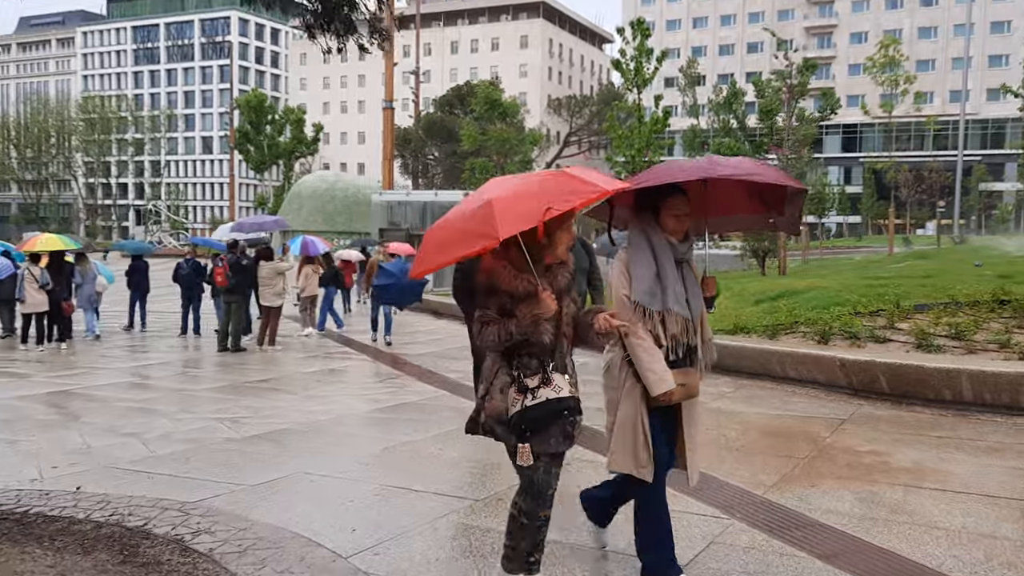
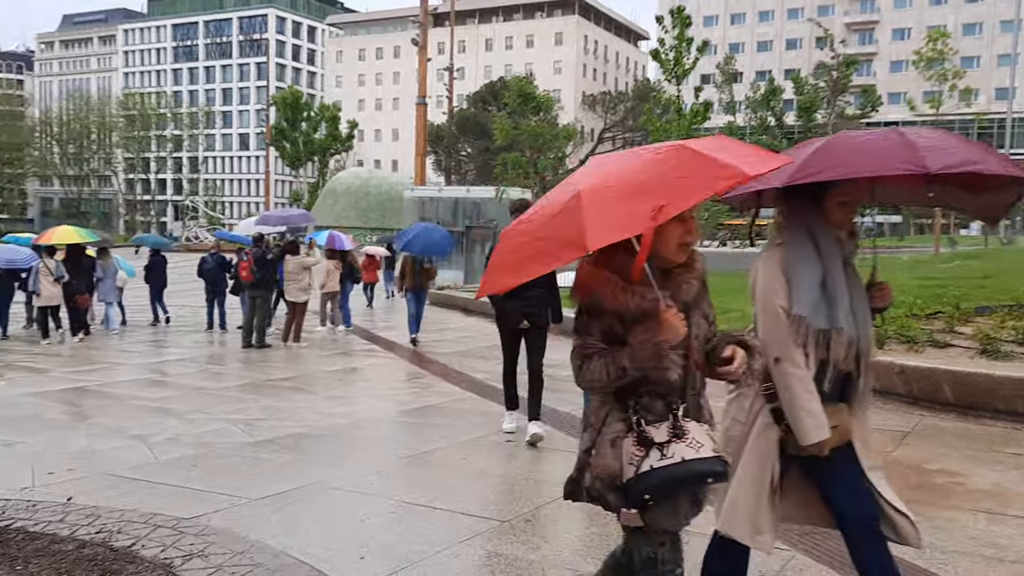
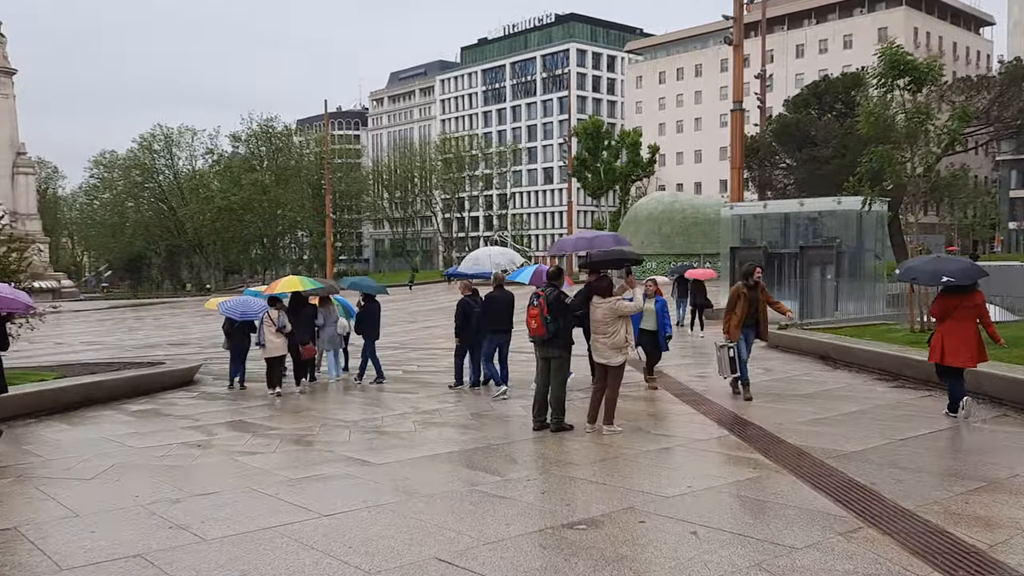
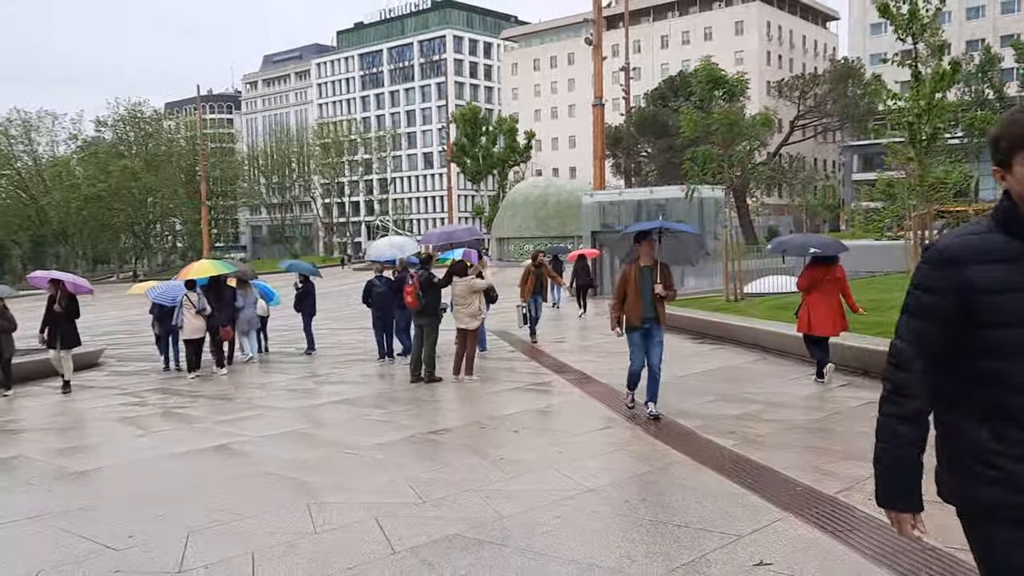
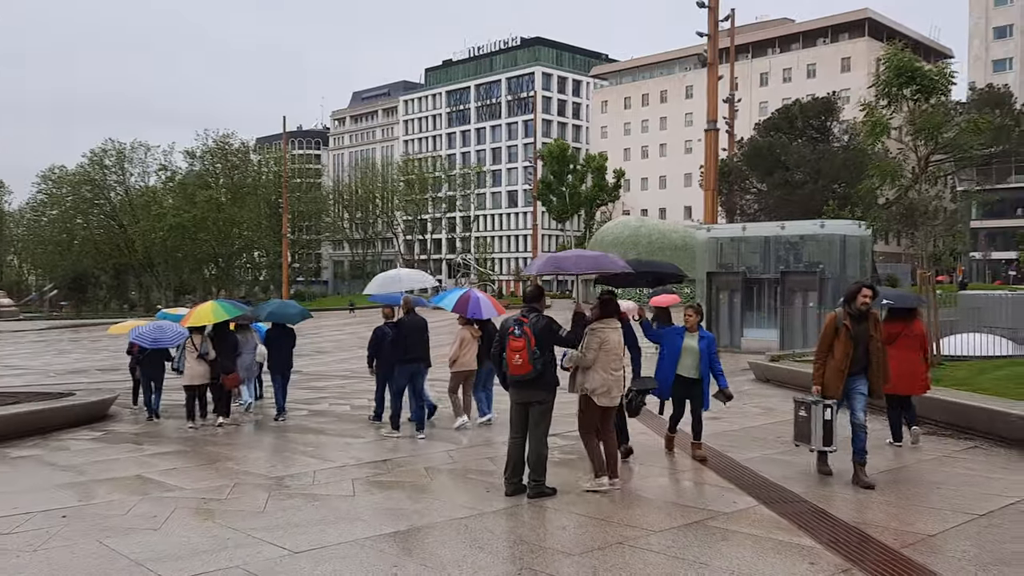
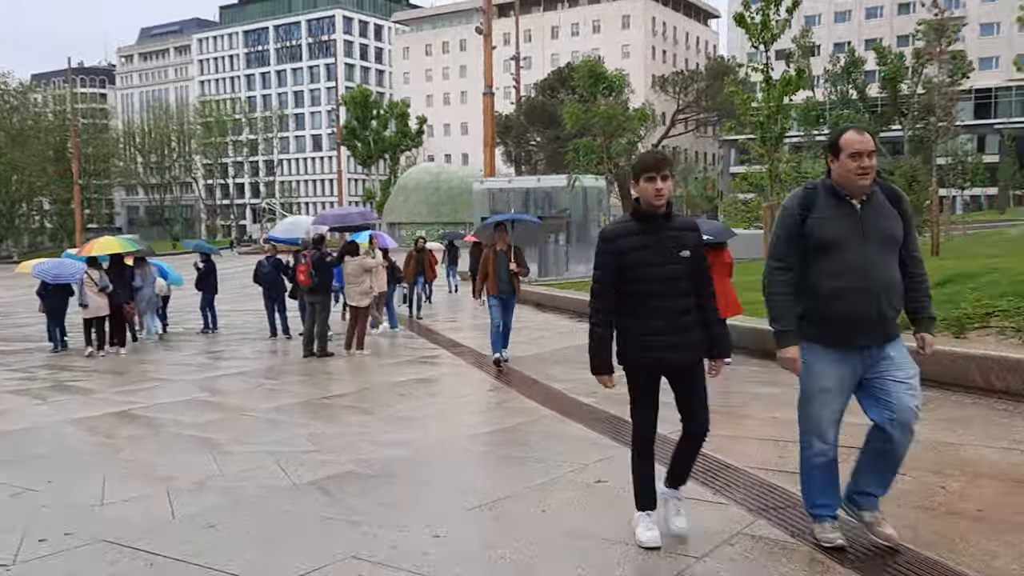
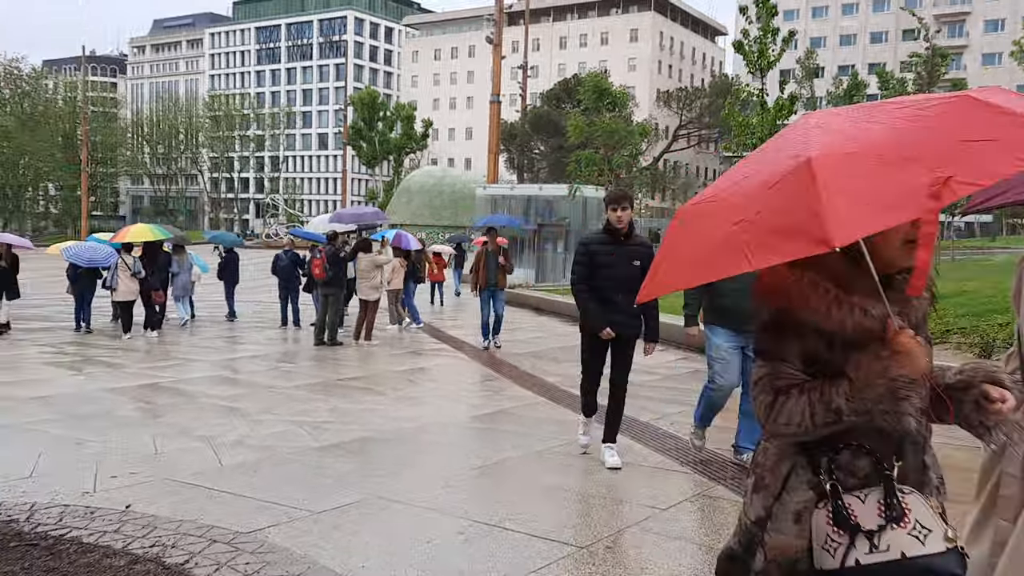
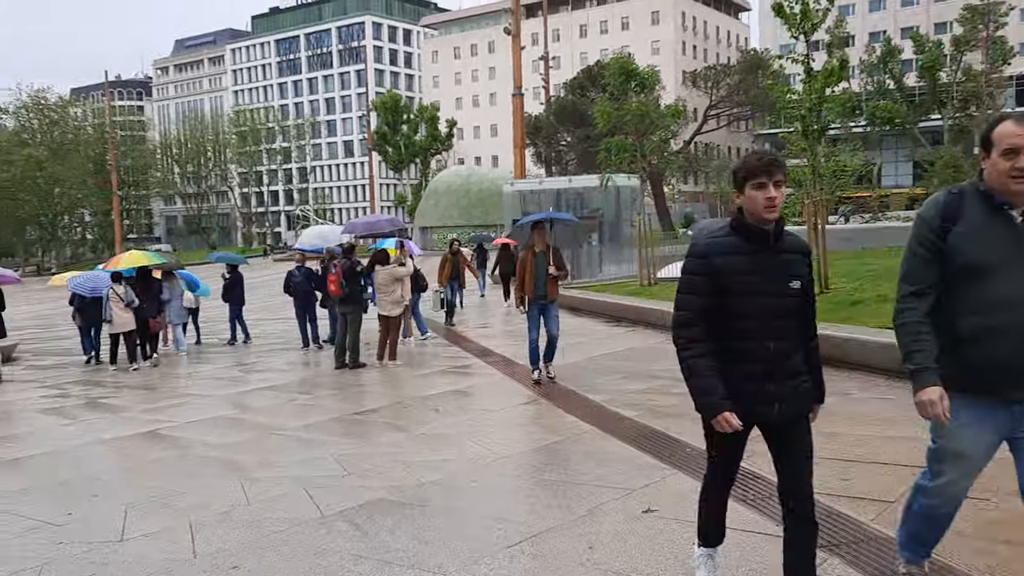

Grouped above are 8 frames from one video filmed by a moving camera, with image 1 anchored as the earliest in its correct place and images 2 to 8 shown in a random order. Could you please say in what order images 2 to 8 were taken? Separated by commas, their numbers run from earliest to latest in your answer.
2, 7, 6, 8, 4, 3, 5
